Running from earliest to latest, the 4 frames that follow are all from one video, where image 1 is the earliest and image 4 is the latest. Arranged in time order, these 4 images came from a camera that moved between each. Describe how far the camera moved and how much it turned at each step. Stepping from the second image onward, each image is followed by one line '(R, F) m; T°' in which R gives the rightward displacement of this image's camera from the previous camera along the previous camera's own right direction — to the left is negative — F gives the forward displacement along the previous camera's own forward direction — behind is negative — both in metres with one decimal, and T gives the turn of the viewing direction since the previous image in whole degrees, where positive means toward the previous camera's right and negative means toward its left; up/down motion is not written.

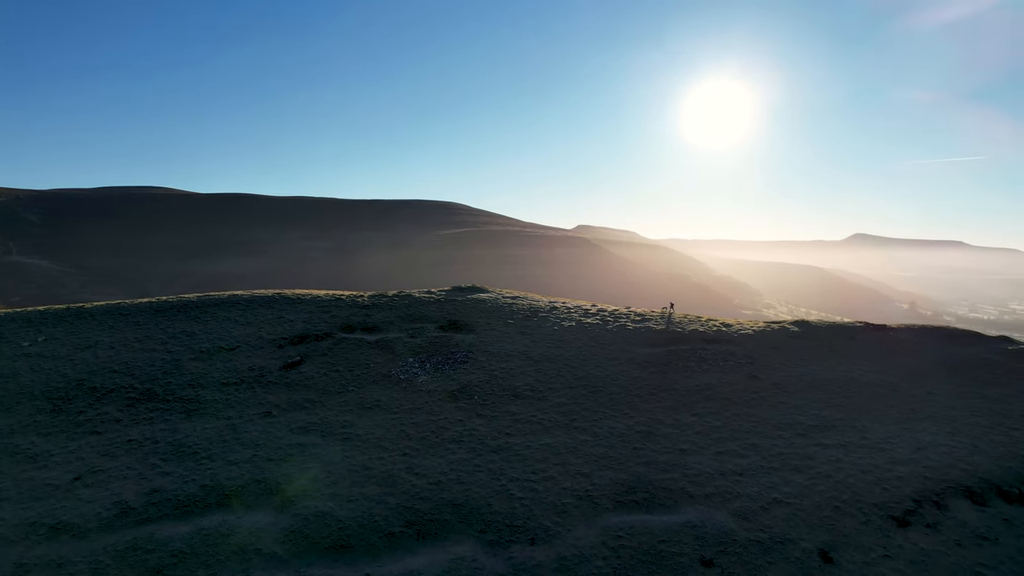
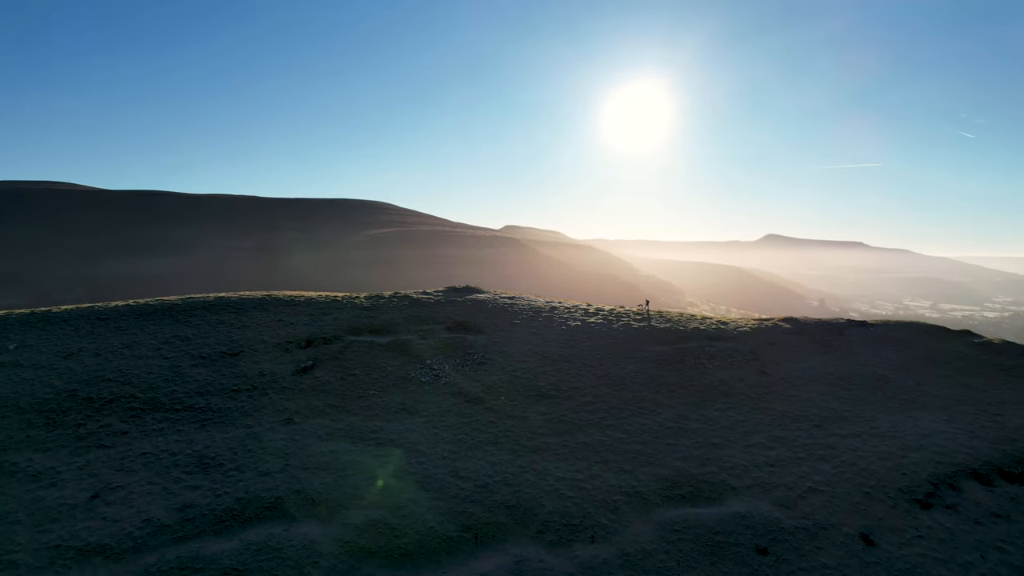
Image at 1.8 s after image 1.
(-1.5, +0.1) m; +5°
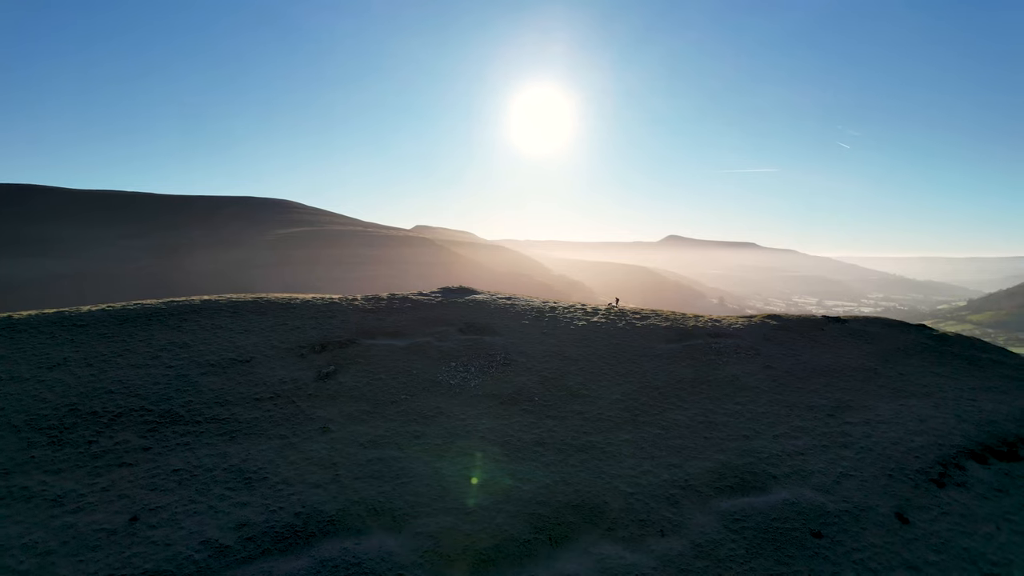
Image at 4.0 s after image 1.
(-1.8, +0.1) m; +6°
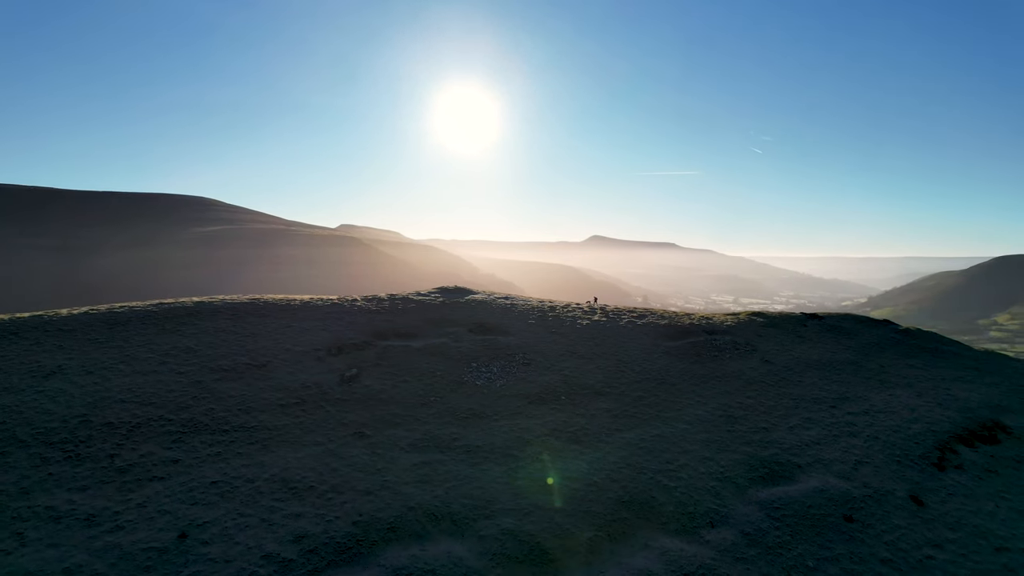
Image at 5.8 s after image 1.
(-1.5, +0.1) m; +5°
